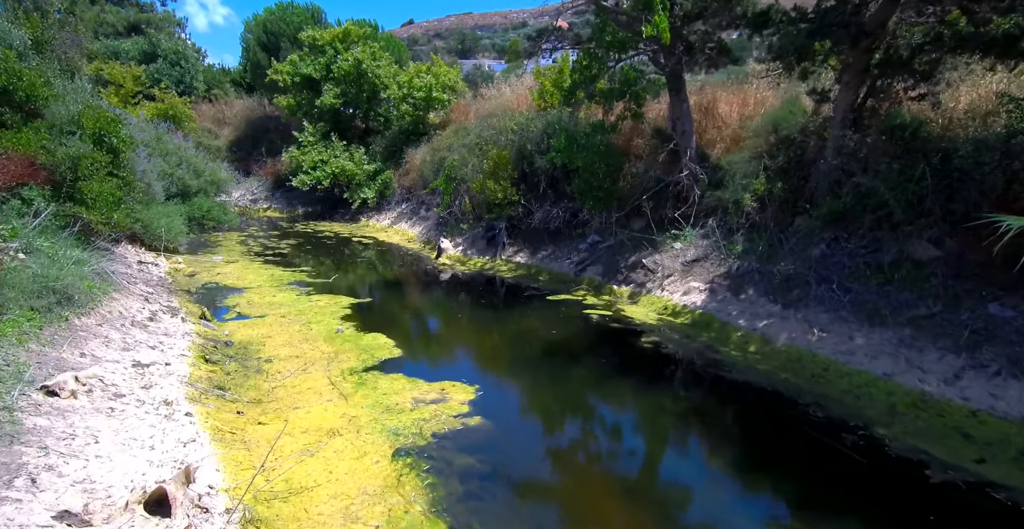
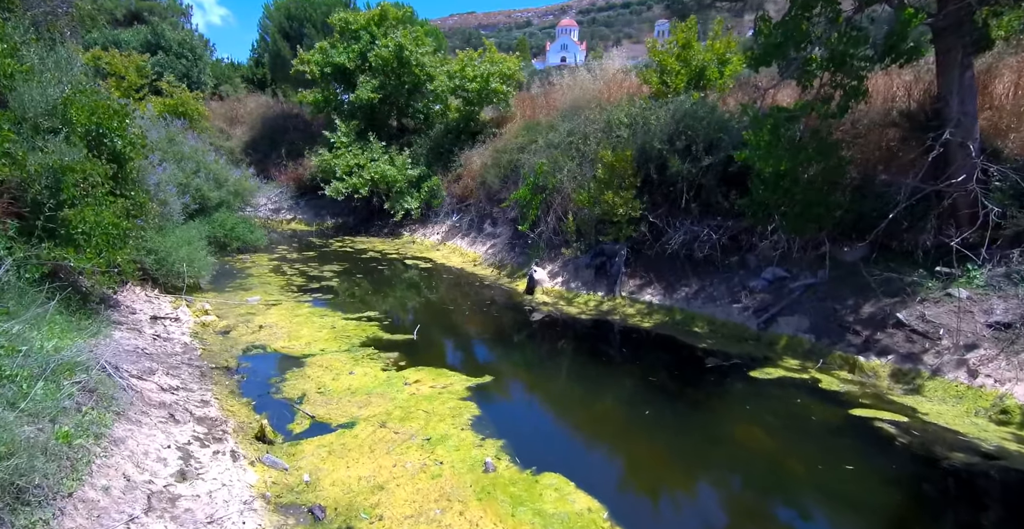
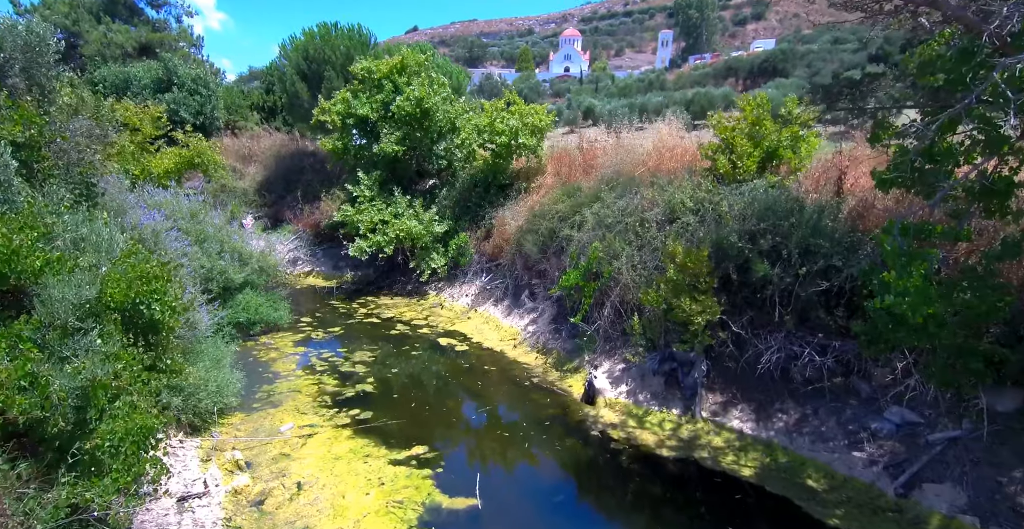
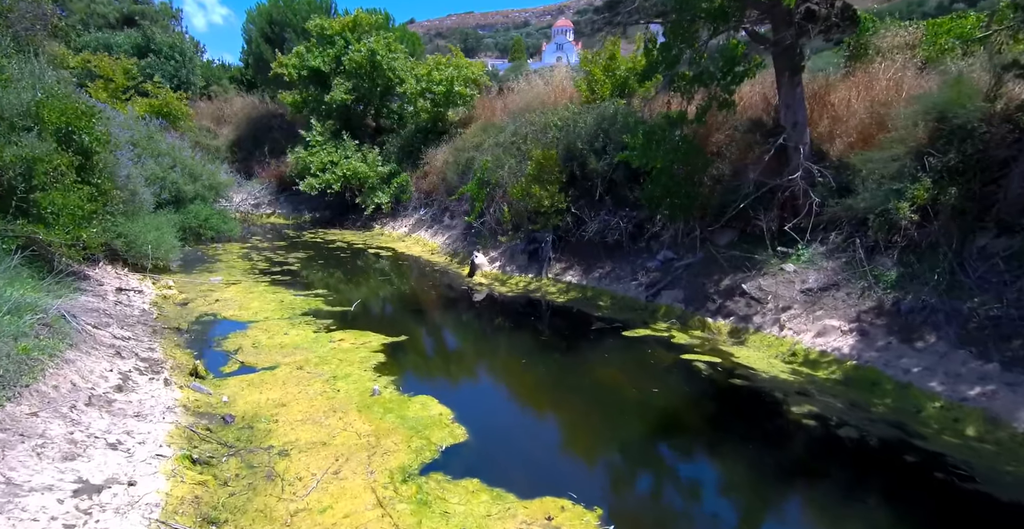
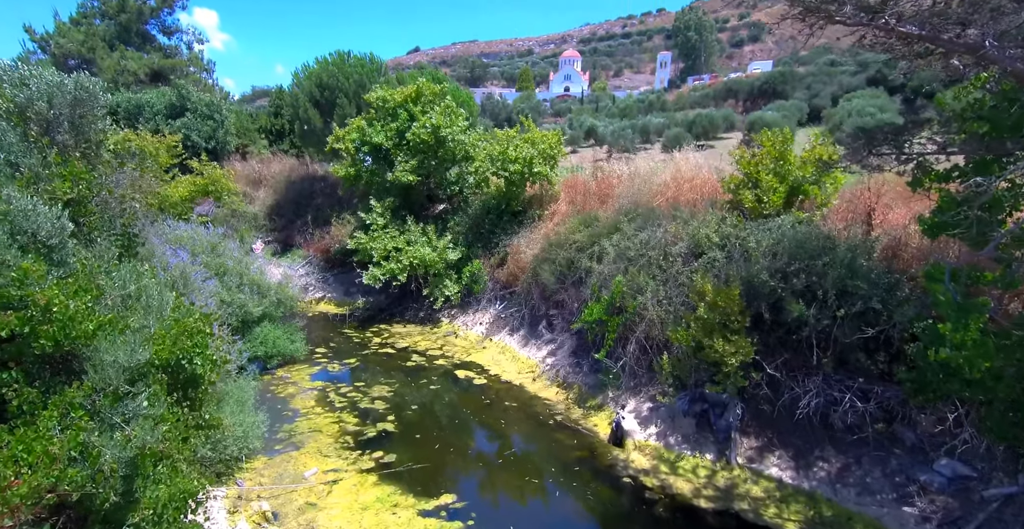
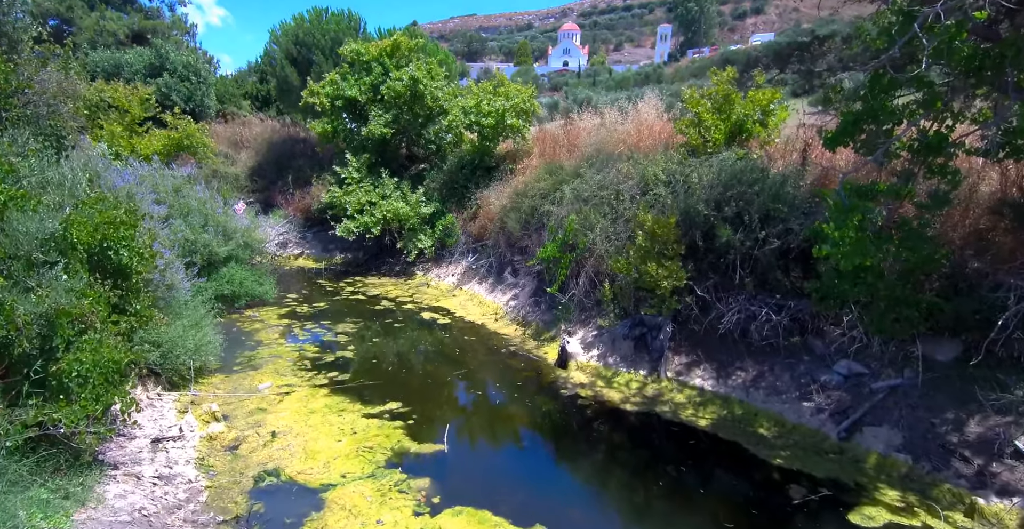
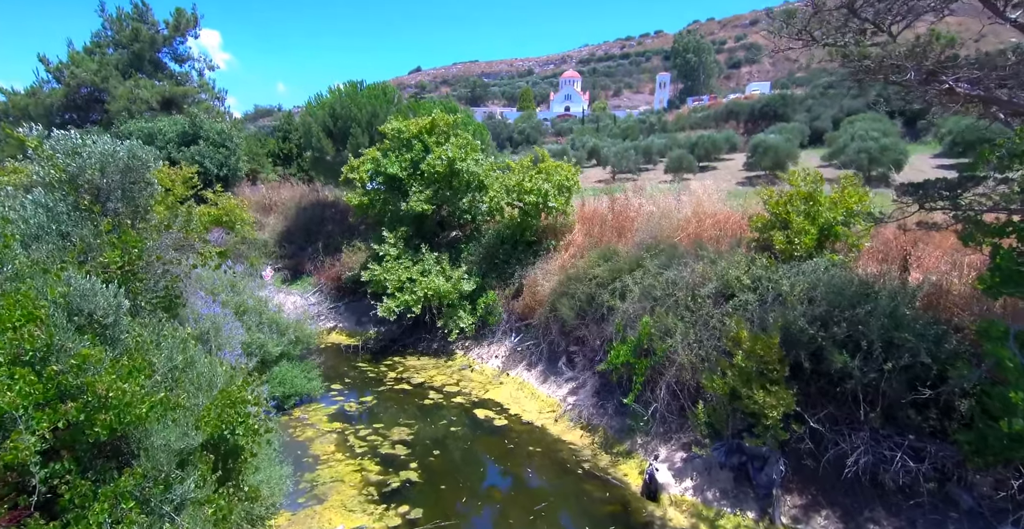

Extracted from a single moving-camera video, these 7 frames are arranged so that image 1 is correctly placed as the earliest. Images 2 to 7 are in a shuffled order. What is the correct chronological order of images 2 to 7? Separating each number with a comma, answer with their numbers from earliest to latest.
4, 2, 6, 3, 5, 7
